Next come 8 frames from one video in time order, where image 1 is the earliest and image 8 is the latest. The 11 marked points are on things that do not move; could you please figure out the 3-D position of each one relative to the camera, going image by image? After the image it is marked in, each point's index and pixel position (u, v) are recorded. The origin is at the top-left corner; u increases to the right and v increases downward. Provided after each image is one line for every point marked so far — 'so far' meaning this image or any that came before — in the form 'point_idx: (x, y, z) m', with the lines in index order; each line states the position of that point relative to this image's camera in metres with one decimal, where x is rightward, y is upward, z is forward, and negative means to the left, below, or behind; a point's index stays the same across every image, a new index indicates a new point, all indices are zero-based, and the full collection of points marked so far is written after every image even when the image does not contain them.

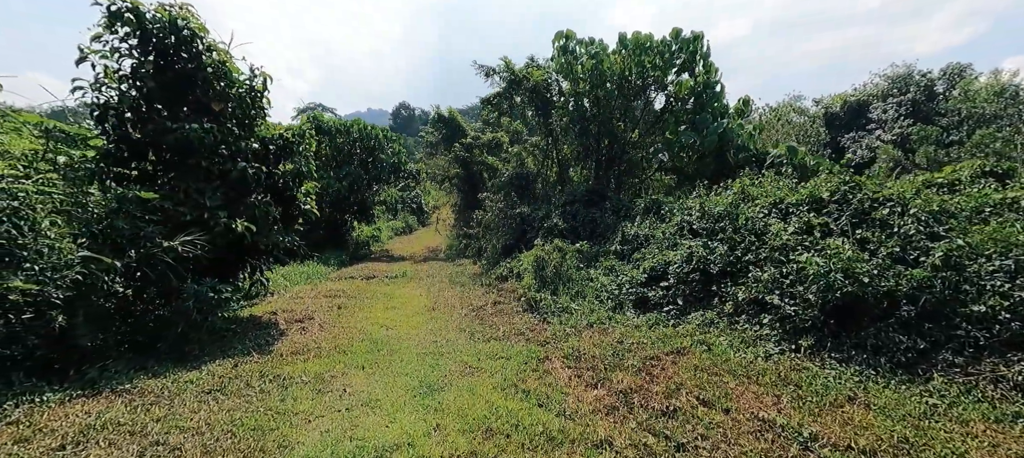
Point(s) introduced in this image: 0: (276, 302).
0: (-3.5, -1.1, +7.2) m
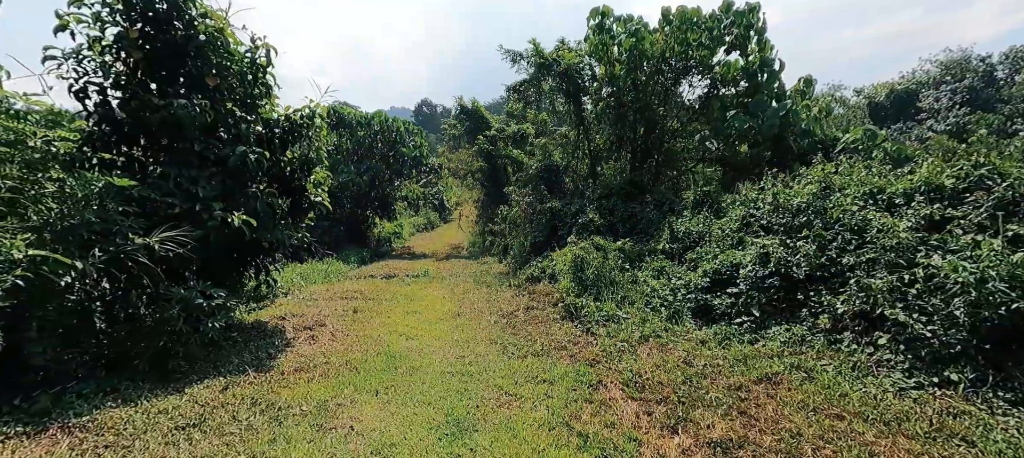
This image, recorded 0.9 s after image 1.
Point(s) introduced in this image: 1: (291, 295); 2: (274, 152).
0: (-3.1, -1.0, +6.5) m
1: (-3.5, -1.1, +7.5) m
2: (-2.6, +0.8, +5.1) m
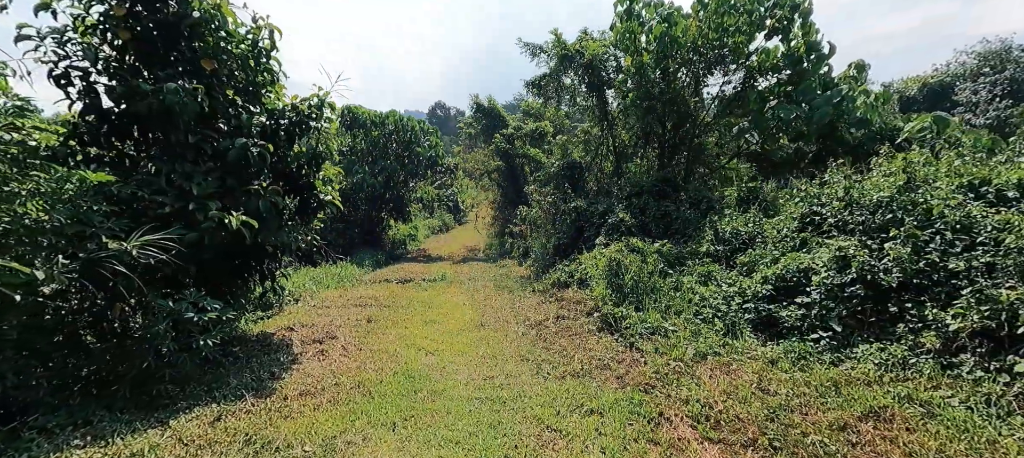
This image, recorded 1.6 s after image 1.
0: (-2.7, -1.1, +6.0) m
1: (-3.1, -1.1, +7.0) m
2: (-2.3, +0.8, +4.6) m
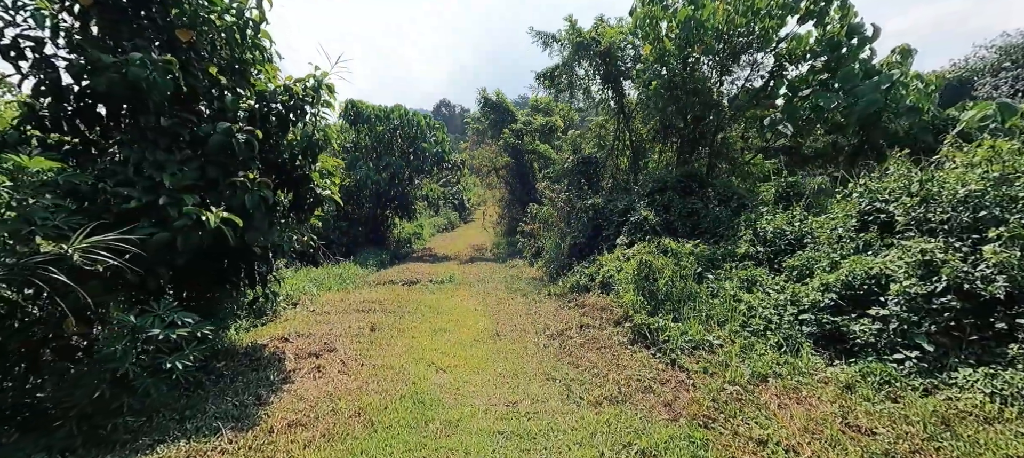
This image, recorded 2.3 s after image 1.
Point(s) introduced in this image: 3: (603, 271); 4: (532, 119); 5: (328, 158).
0: (-2.5, -1.1, +5.4) m
1: (-2.9, -1.1, +6.5) m
2: (-2.1, +0.8, +4.0) m
3: (+1.3, -0.6, +6.6) m
4: (+0.7, +4.0, +17.3) m
5: (-1.8, +0.7, +4.6) m
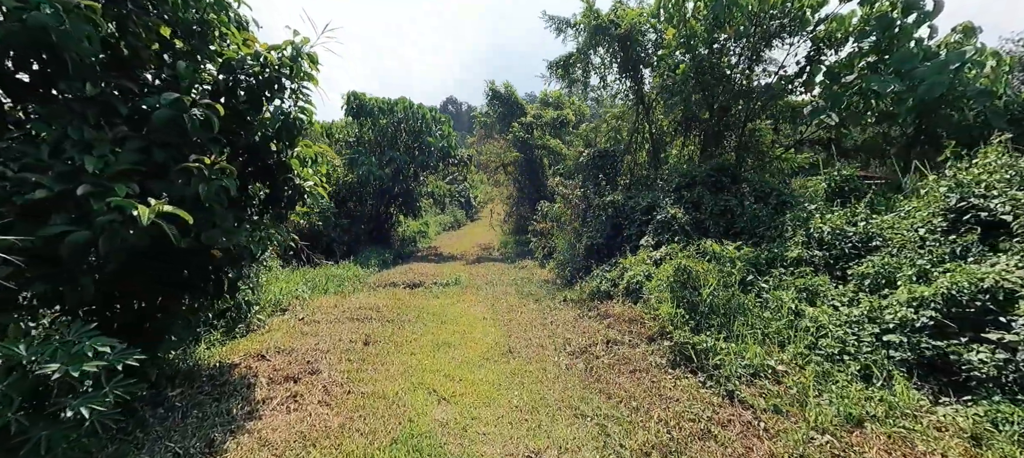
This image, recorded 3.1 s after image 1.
0: (-2.4, -1.0, +4.7) m
1: (-2.7, -1.0, +5.8) m
2: (-1.9, +0.8, +3.3) m
3: (+1.4, -0.6, +5.9) m
4: (+1.1, +4.0, +16.6) m
5: (-1.6, +0.7, +3.9) m
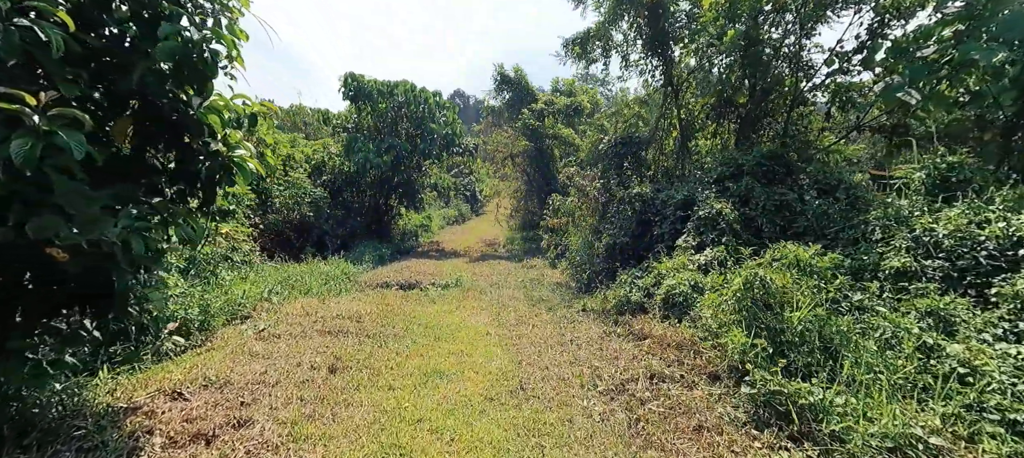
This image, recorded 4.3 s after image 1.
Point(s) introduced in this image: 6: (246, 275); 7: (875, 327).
0: (-2.3, -0.9, +3.6) m
1: (-2.6, -0.9, +4.6) m
2: (-1.8, +0.9, +2.2) m
3: (+1.6, -0.6, +4.7) m
4: (+1.4, +4.2, +15.4) m
5: (-1.5, +0.8, +2.7) m
6: (-4.0, -0.7, +7.1) m
7: (+2.4, -0.6, +3.1) m
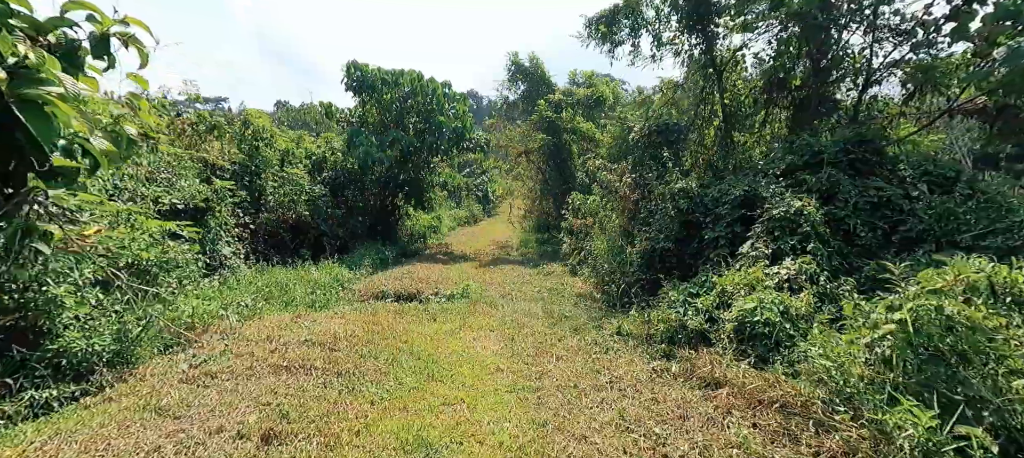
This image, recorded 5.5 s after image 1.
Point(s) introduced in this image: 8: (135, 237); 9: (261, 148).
0: (-2.2, -1.0, +2.5) m
1: (-2.5, -0.9, +3.5) m
2: (-1.7, +0.9, +1.0) m
3: (+1.7, -0.6, +3.5) m
4: (+1.8, +4.1, +14.1) m
5: (-1.4, +0.8, +1.6) m
6: (-3.8, -0.7, +6.0) m
7: (+2.4, -0.7, +1.8) m
8: (-3.5, -0.1, +4.4) m
9: (-5.8, +1.9, +11.2) m
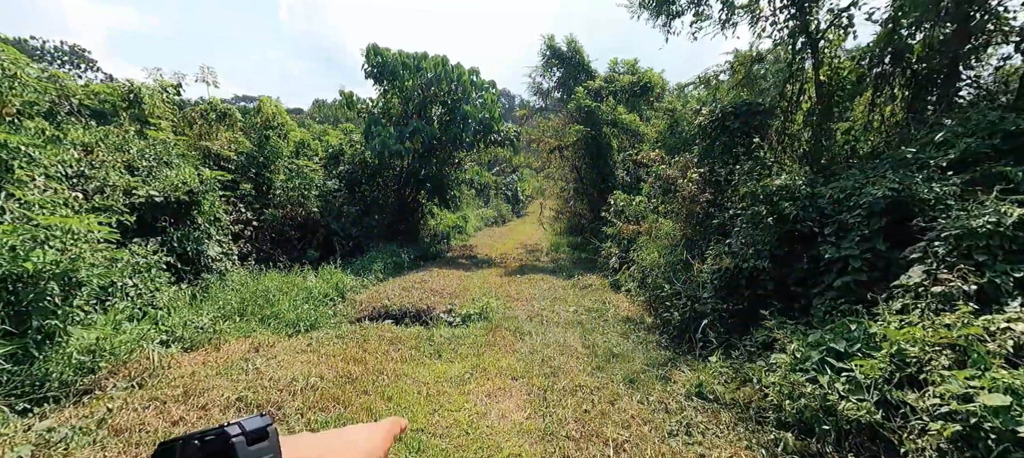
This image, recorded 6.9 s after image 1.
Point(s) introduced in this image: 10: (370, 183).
0: (-2.1, -1.0, +1.1) m
1: (-2.3, -1.0, +2.2) m
2: (-1.7, +0.9, -0.3) m
3: (+1.8, -0.7, +1.9) m
4: (+2.7, +4.0, +12.5) m
5: (-1.4, +0.7, +0.2) m
6: (-3.4, -0.7, +4.7) m
7: (+2.5, -0.8, +0.2) m
8: (-3.2, -0.1, +3.1) m
9: (-5.1, +1.9, +10.0) m
10: (-3.8, +1.2, +12.6) m
